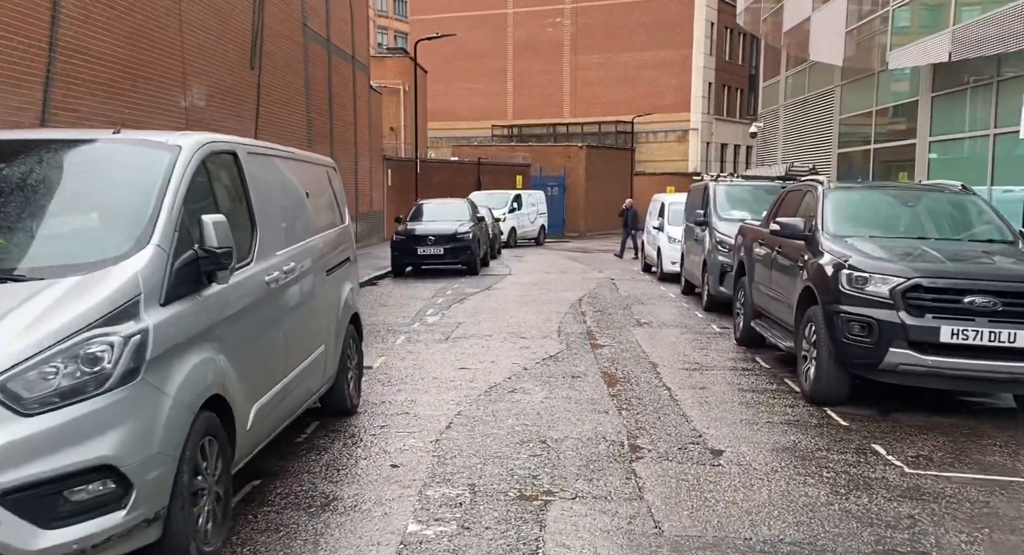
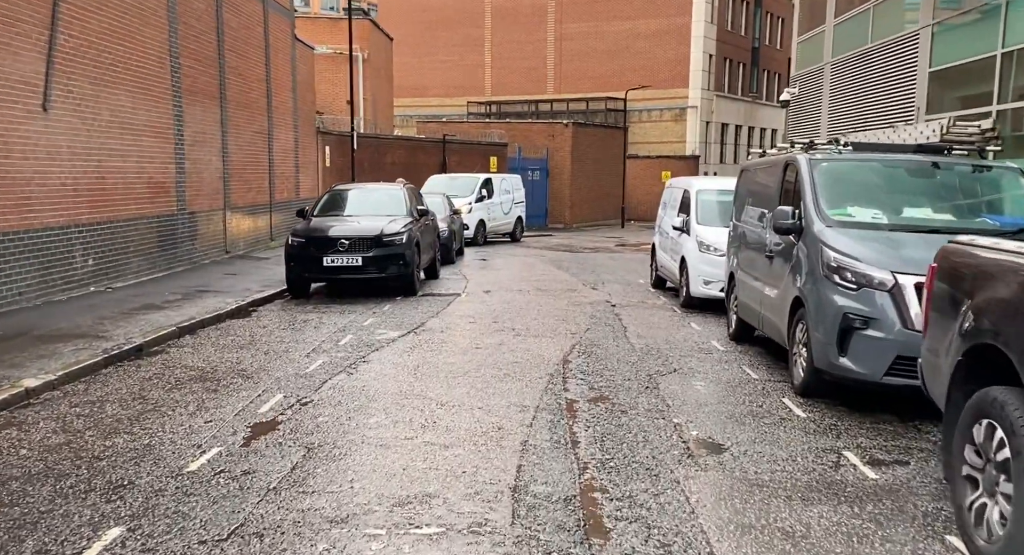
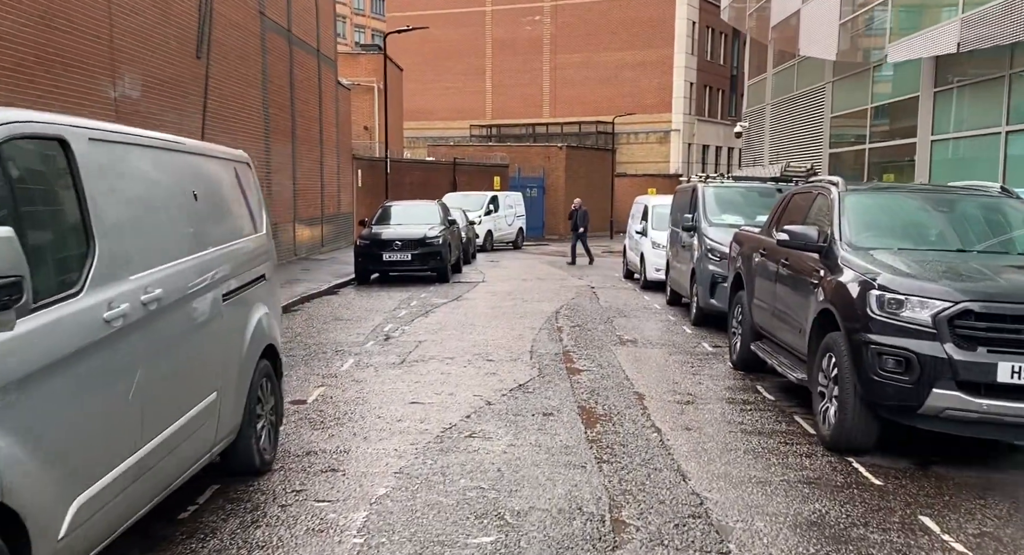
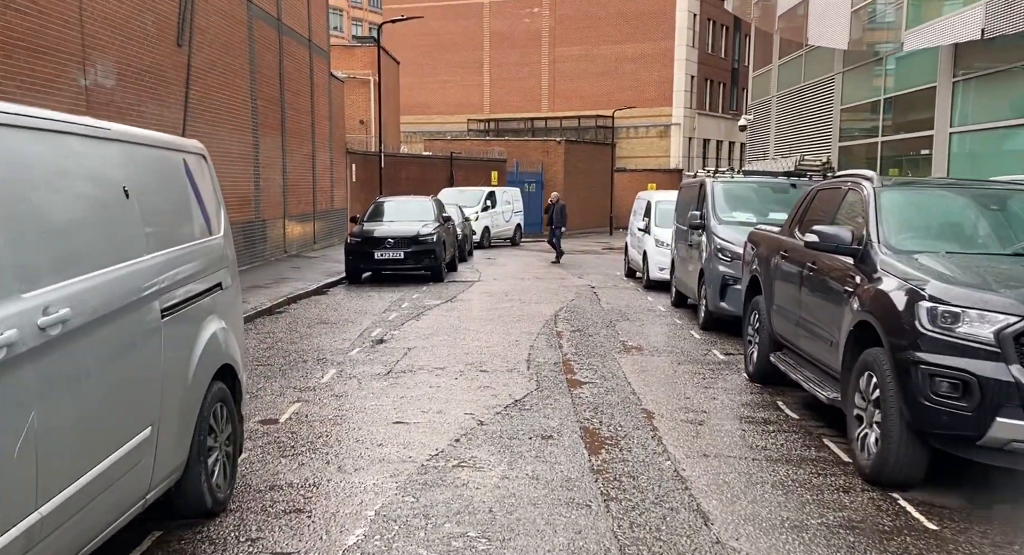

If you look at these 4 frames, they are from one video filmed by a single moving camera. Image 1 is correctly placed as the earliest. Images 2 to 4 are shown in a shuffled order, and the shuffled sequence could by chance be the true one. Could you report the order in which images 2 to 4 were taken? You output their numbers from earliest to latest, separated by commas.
3, 4, 2
